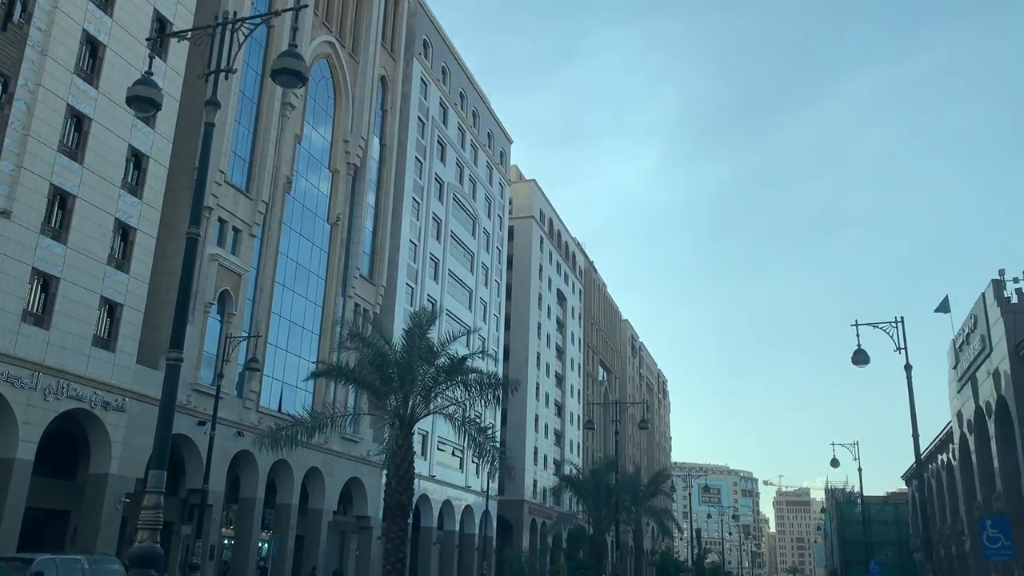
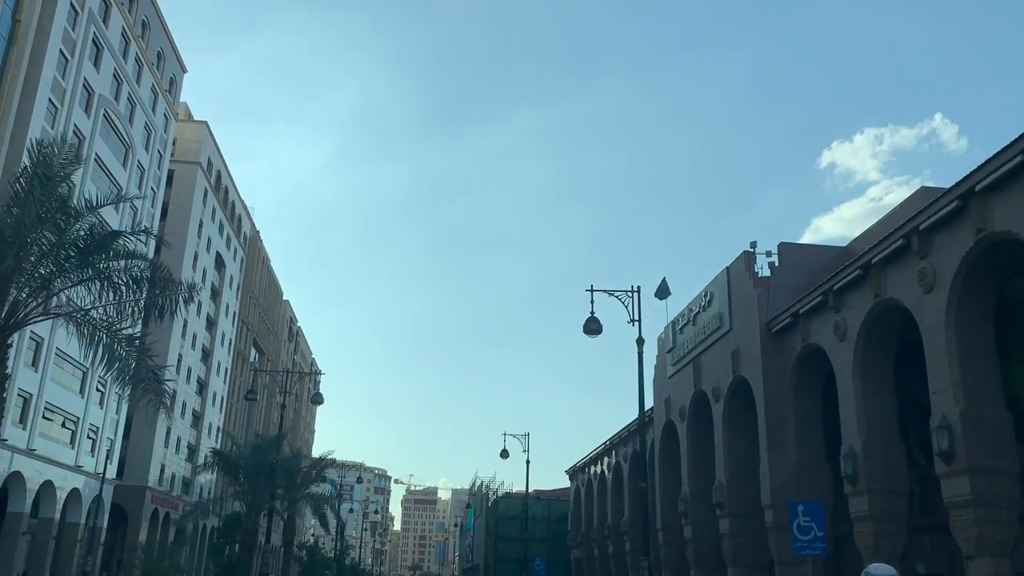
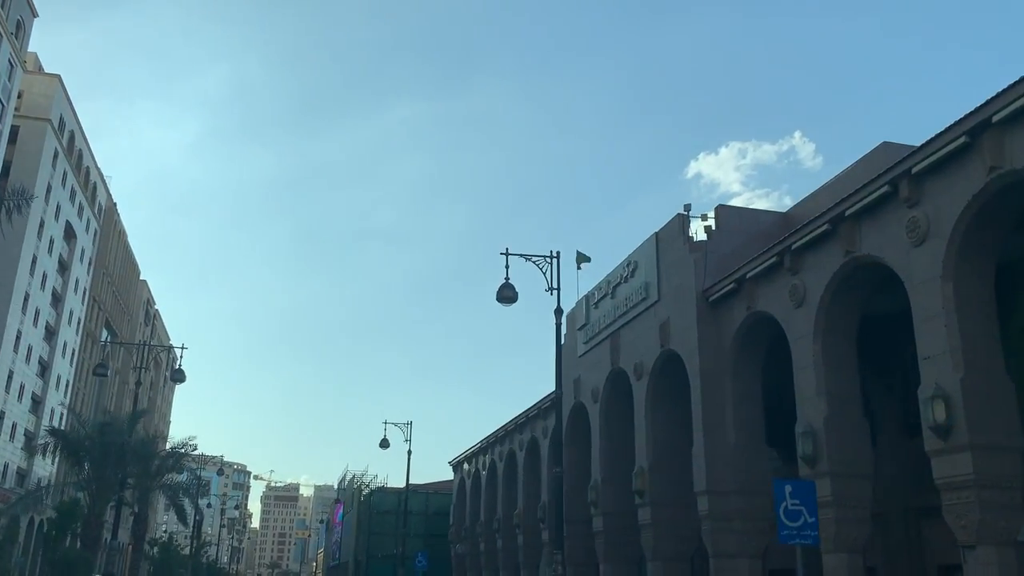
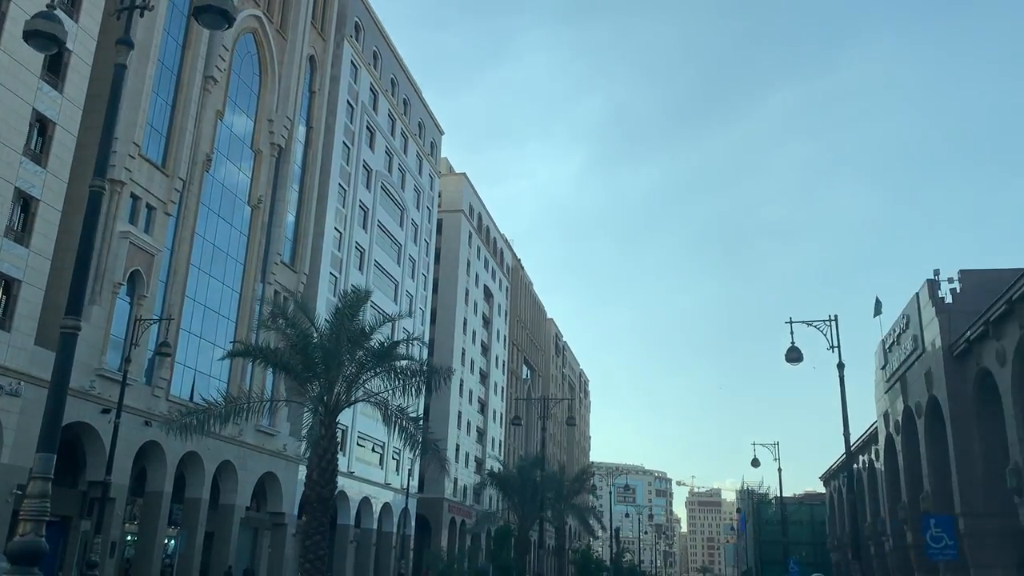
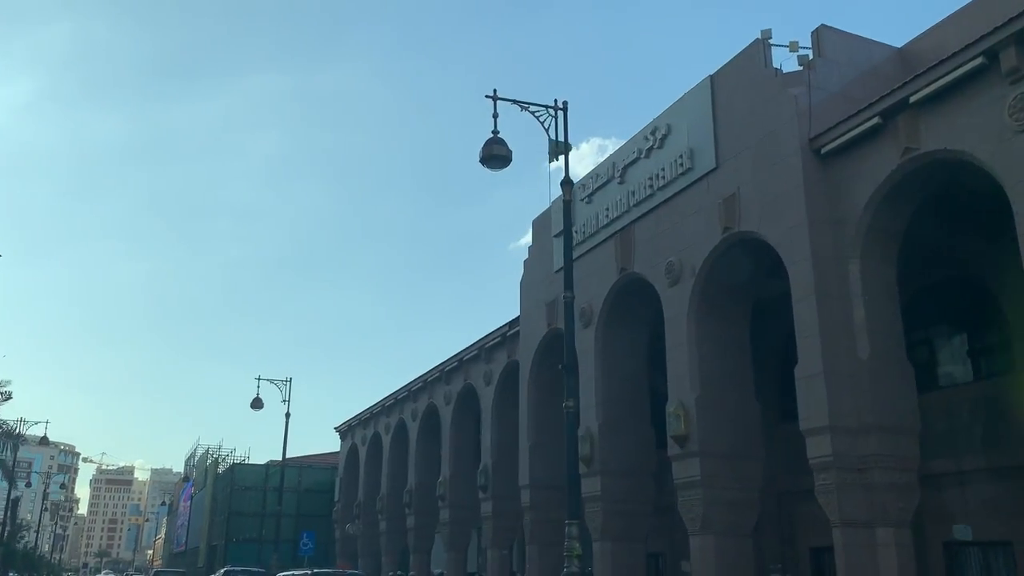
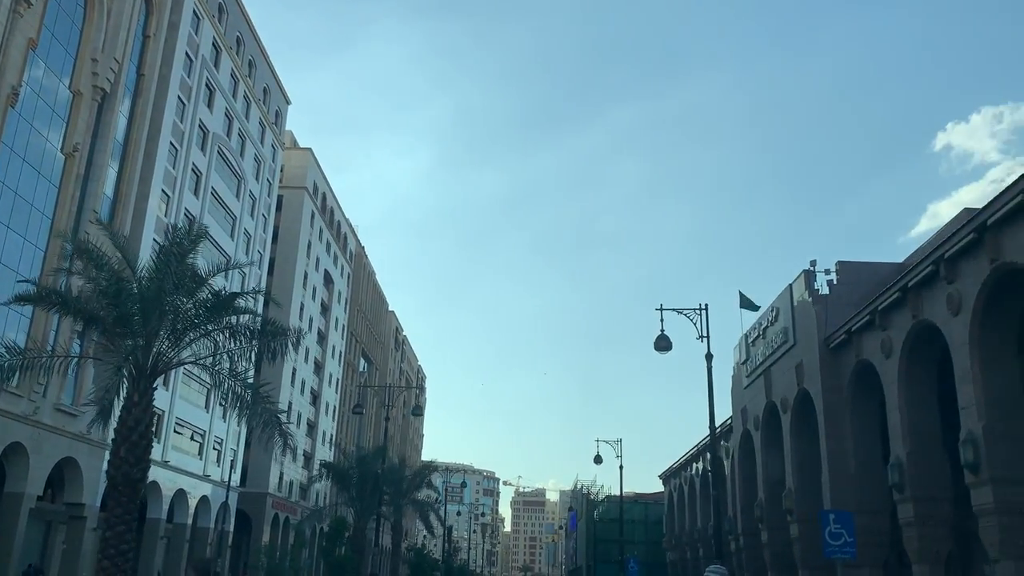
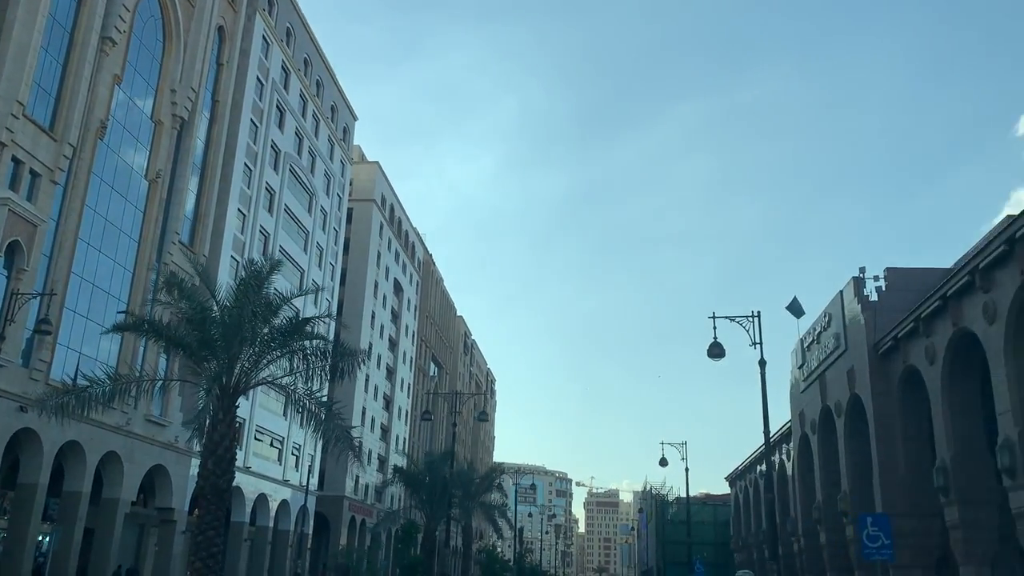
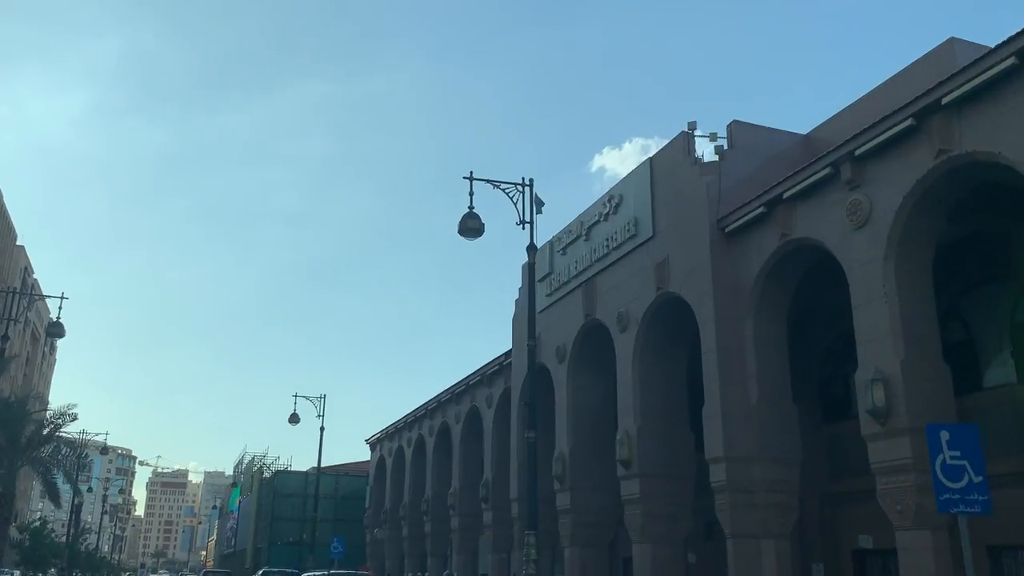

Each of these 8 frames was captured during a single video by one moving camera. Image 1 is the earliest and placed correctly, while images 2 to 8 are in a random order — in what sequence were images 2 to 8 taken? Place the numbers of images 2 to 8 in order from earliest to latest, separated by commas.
4, 7, 6, 2, 3, 8, 5
